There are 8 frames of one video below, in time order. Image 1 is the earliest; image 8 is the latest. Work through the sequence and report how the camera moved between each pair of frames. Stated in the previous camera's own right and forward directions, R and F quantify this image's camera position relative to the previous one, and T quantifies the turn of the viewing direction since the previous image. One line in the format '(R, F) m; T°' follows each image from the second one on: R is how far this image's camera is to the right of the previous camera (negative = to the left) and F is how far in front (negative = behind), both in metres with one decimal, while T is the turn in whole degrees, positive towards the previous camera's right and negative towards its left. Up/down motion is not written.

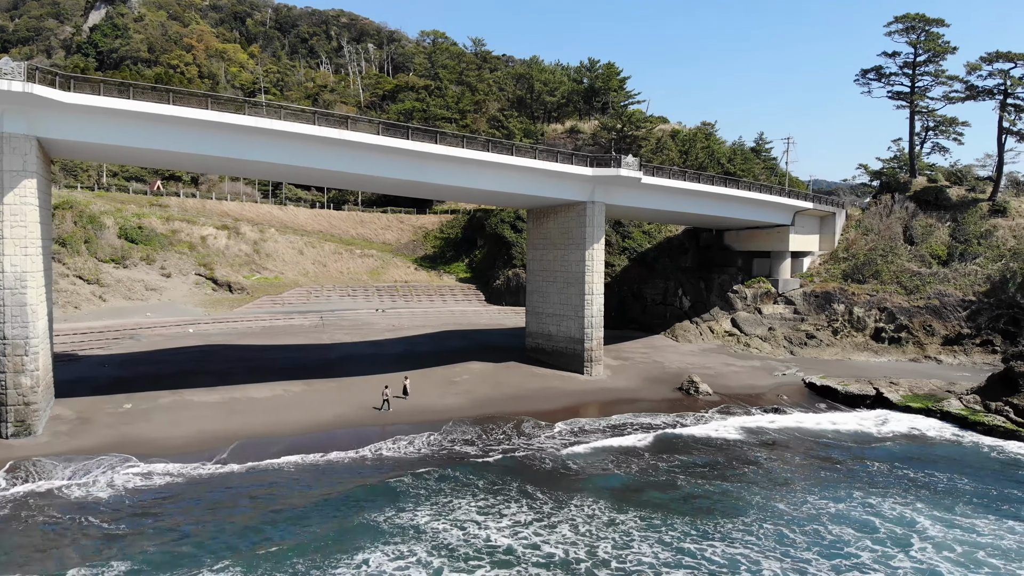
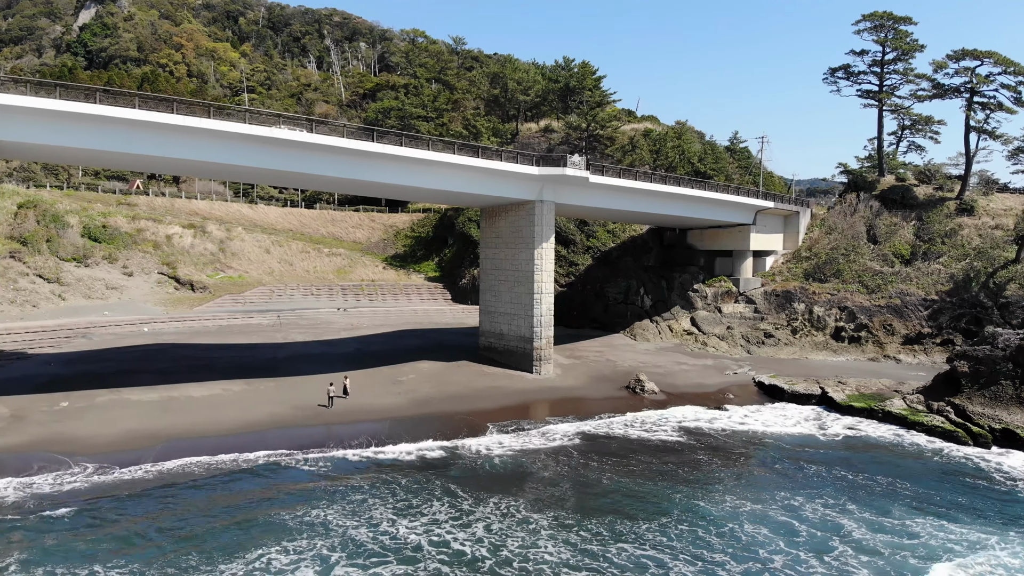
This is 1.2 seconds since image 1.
(+1.4, 0.0) m; 0°
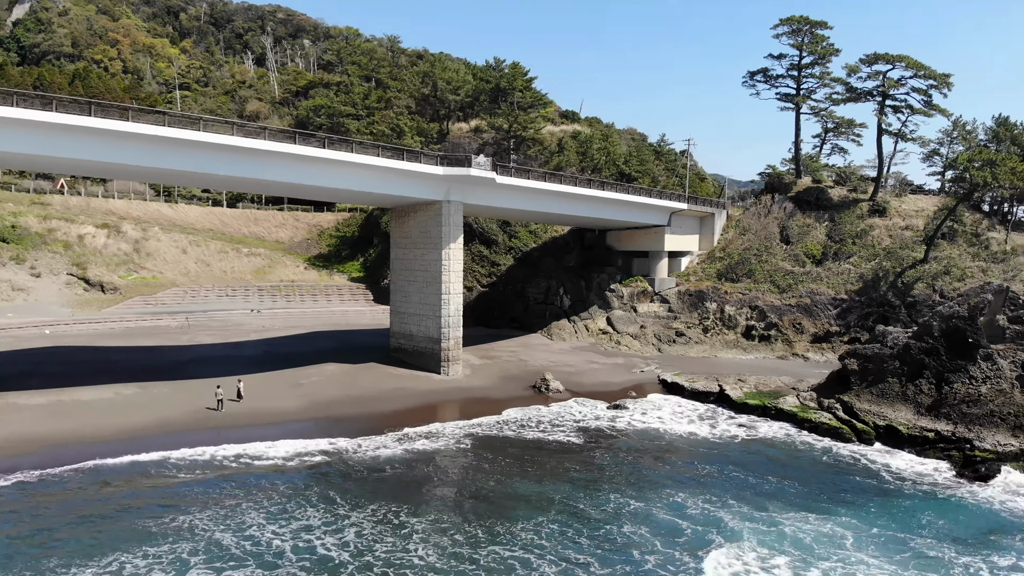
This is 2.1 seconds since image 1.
(+1.3, 0.0) m; +3°
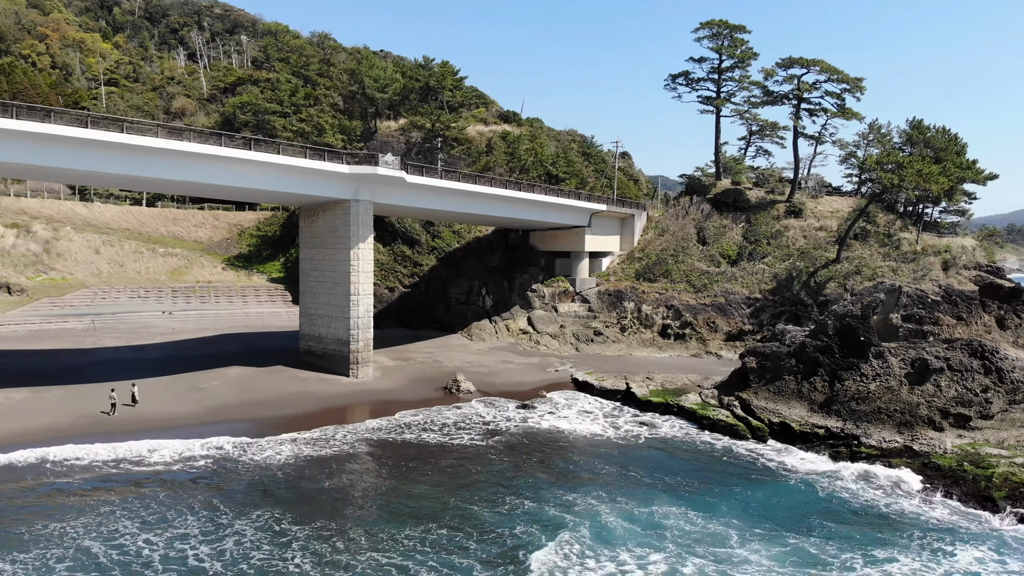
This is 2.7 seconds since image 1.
(+1.0, 0.0) m; +3°
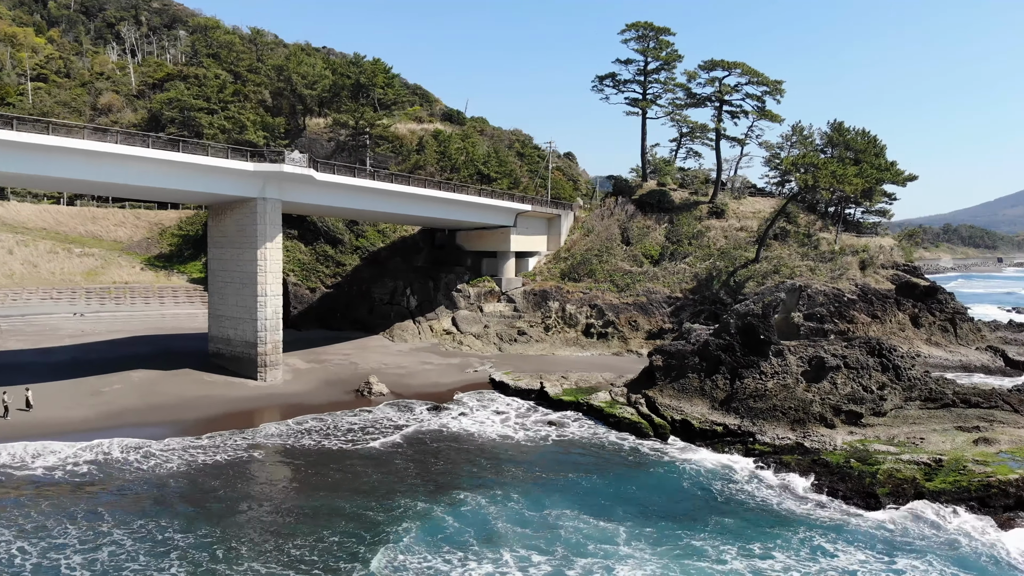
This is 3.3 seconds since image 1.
(+1.0, -0.1) m; +3°
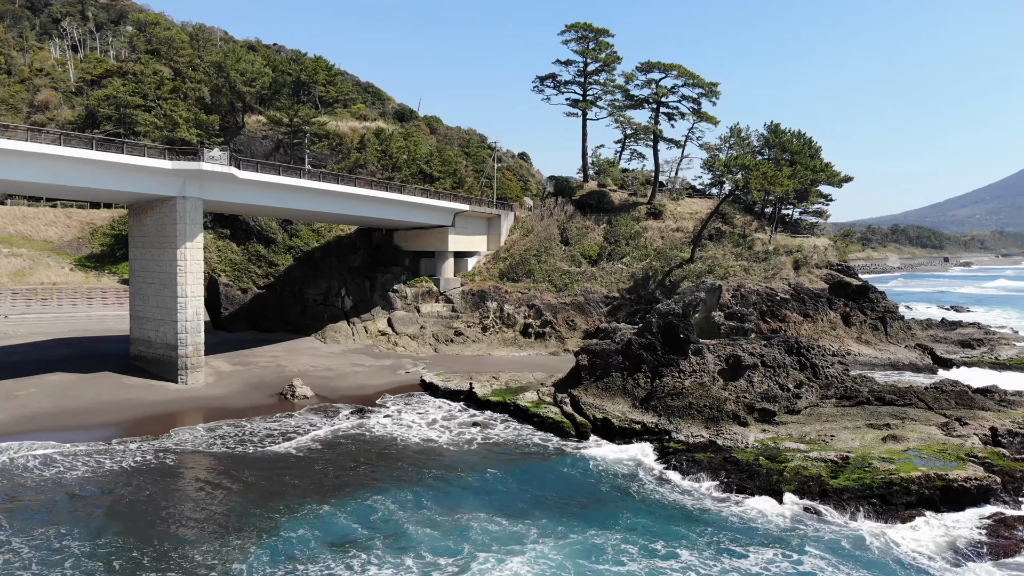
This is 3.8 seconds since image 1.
(+0.8, 0.0) m; +2°
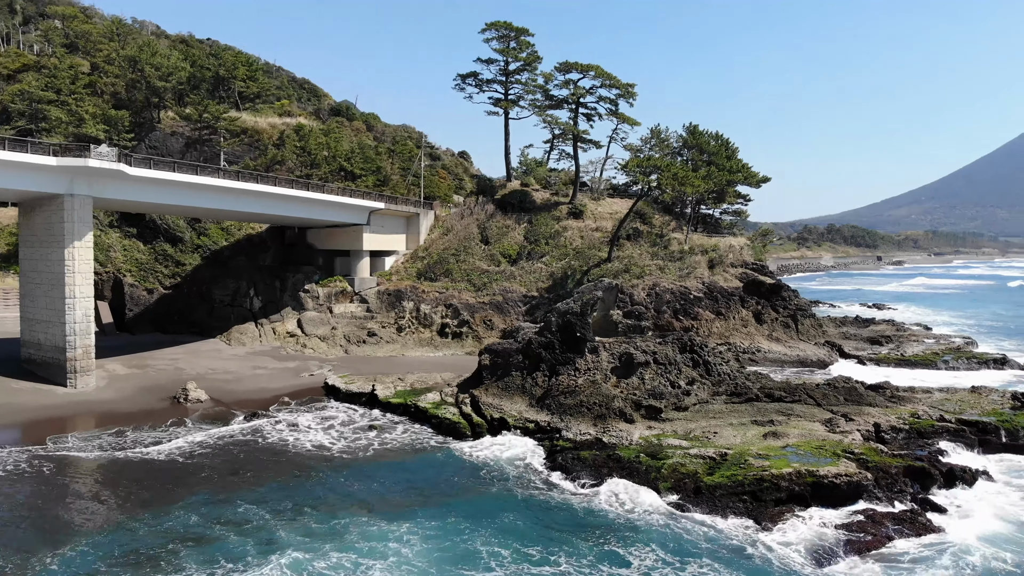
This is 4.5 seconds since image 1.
(+1.1, +0.1) m; +3°
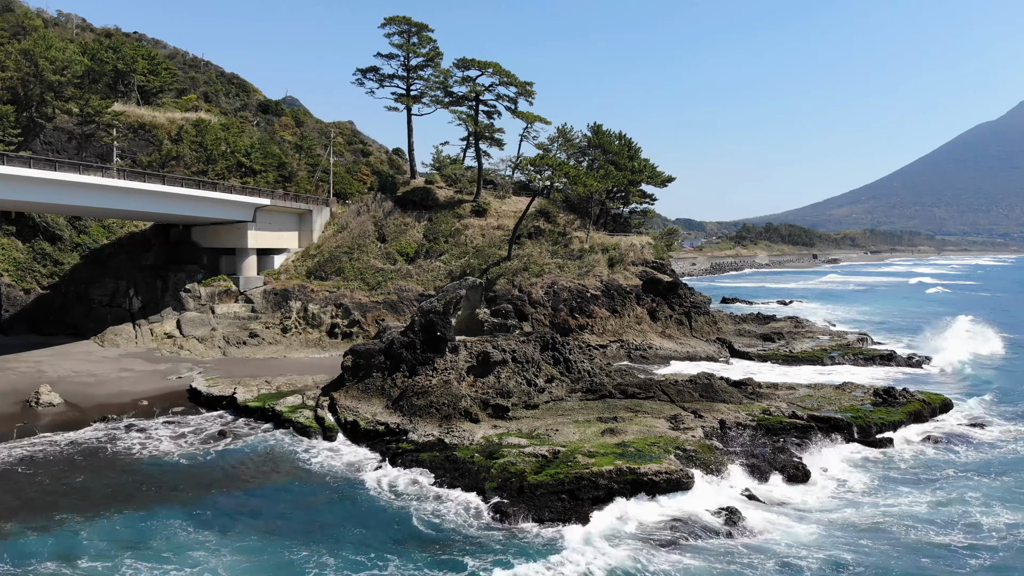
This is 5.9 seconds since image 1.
(+1.9, +0.1) m; +3°
